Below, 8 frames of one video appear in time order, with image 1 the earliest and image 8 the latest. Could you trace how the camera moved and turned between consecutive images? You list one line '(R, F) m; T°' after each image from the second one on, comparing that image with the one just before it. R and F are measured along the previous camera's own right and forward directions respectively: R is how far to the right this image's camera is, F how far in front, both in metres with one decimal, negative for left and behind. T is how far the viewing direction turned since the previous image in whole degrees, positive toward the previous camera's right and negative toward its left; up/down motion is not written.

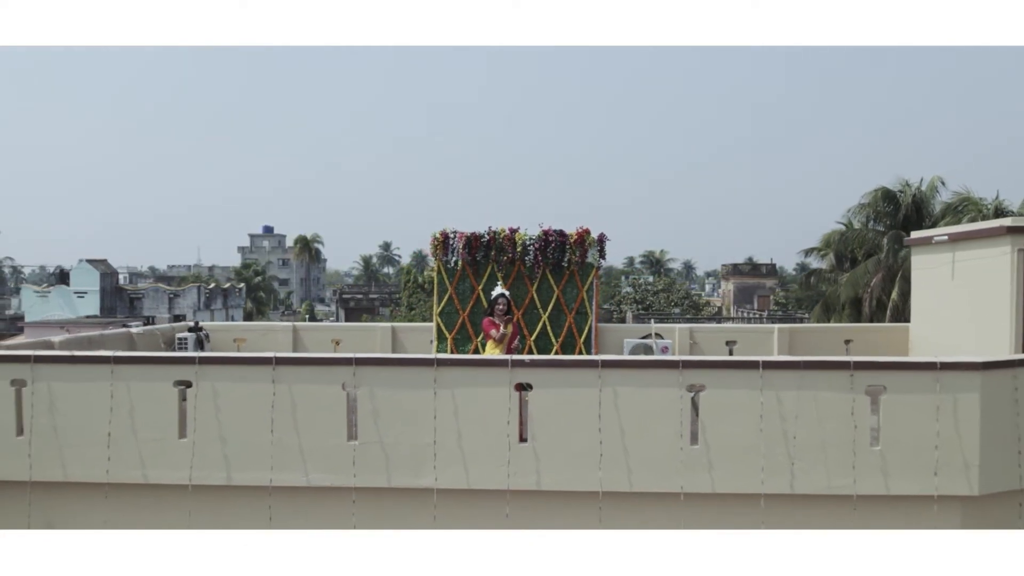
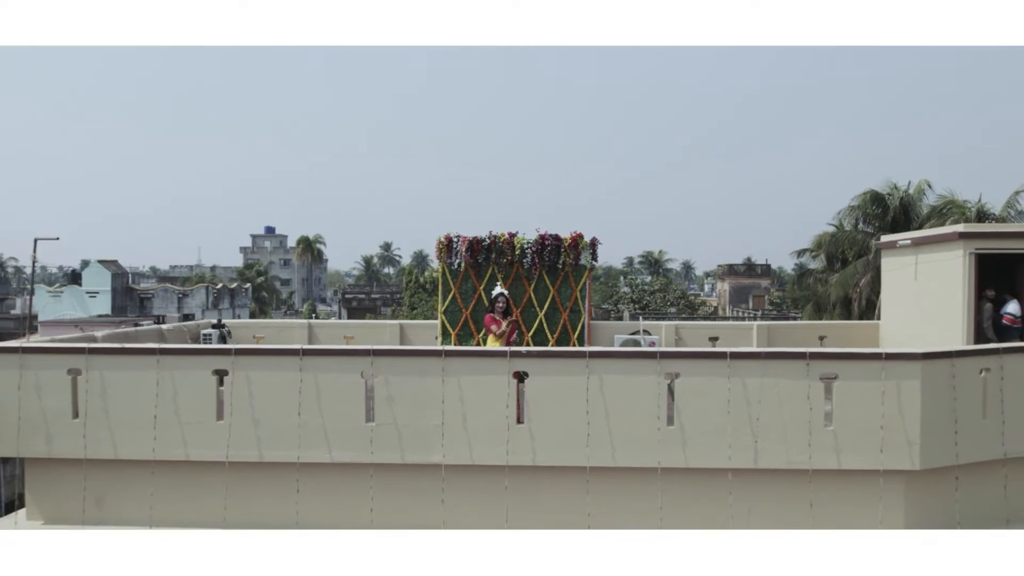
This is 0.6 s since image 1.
(0.0, -0.9) m; 0°
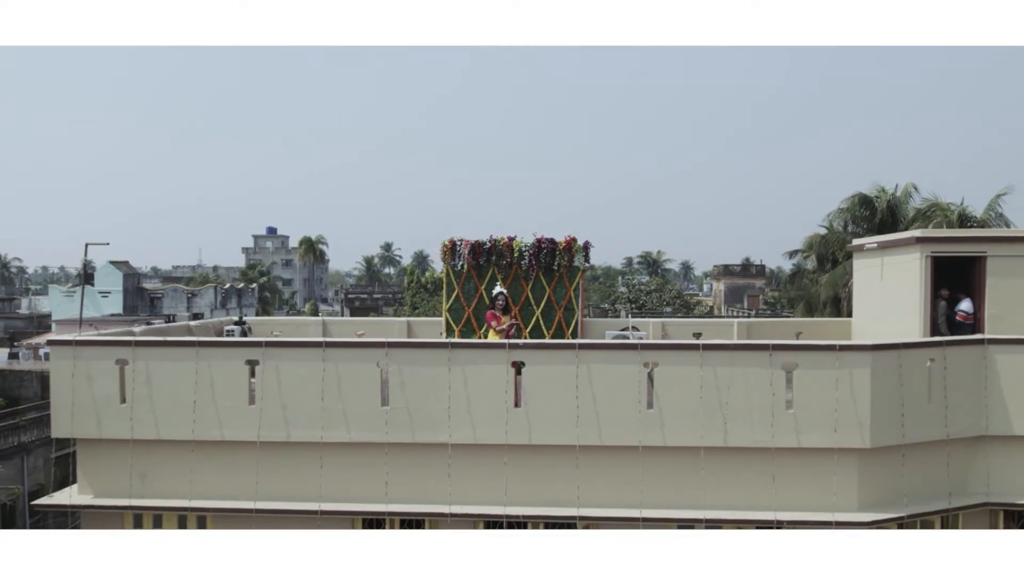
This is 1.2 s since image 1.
(0.0, -1.0) m; 0°
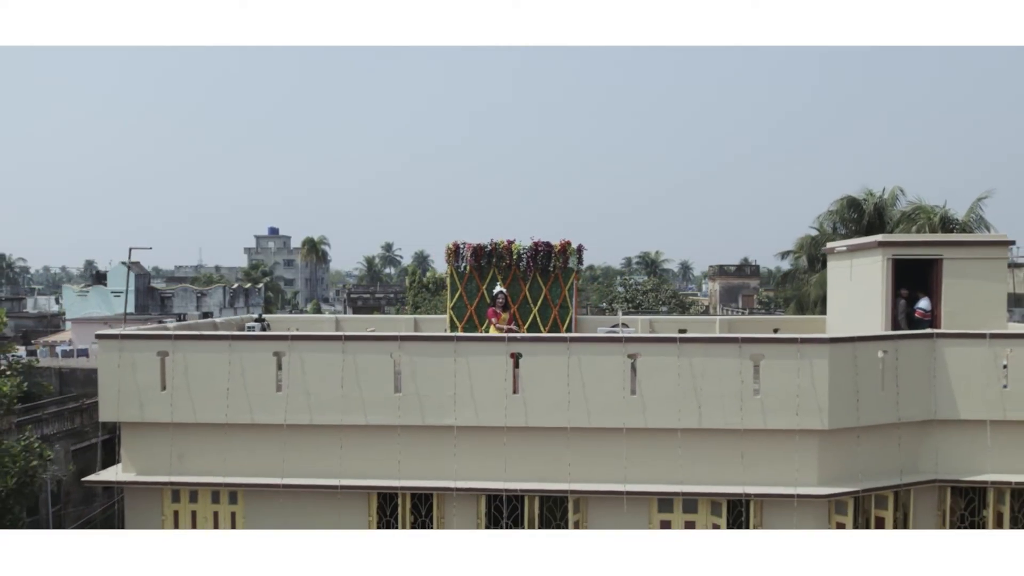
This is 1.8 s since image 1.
(0.0, -1.1) m; 0°
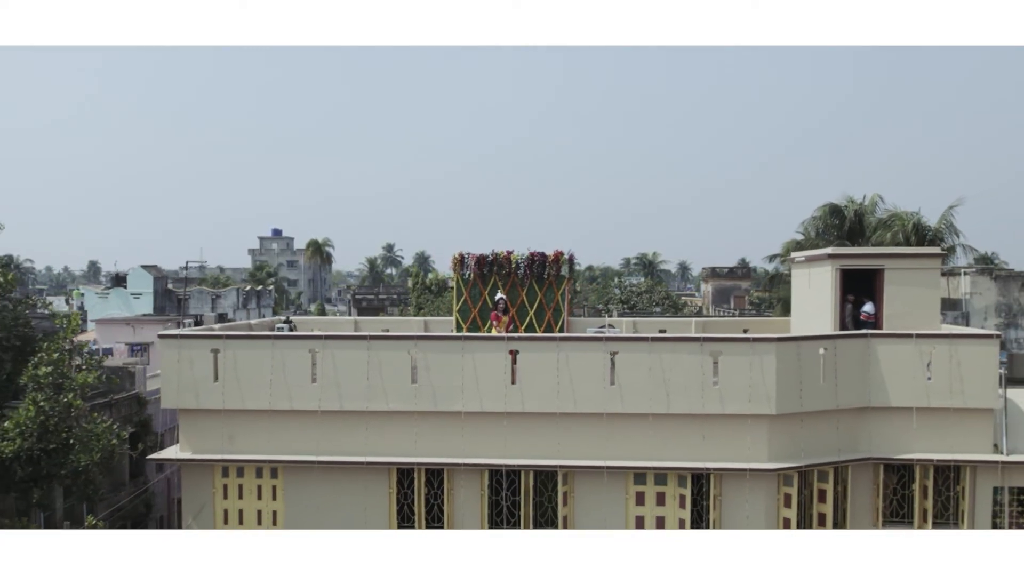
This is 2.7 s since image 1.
(0.0, -1.8) m; 0°
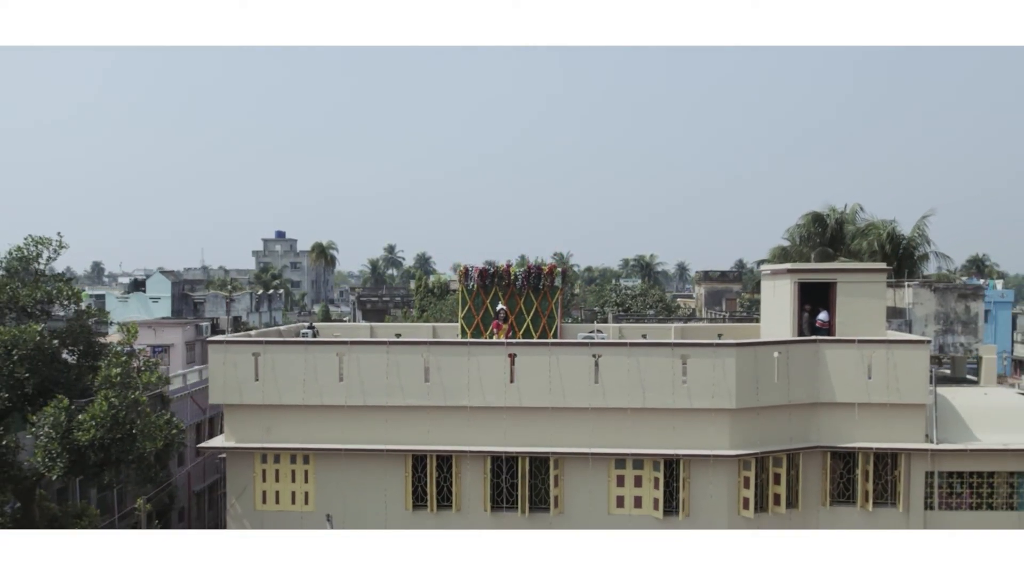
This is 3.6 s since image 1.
(0.0, -1.9) m; 0°
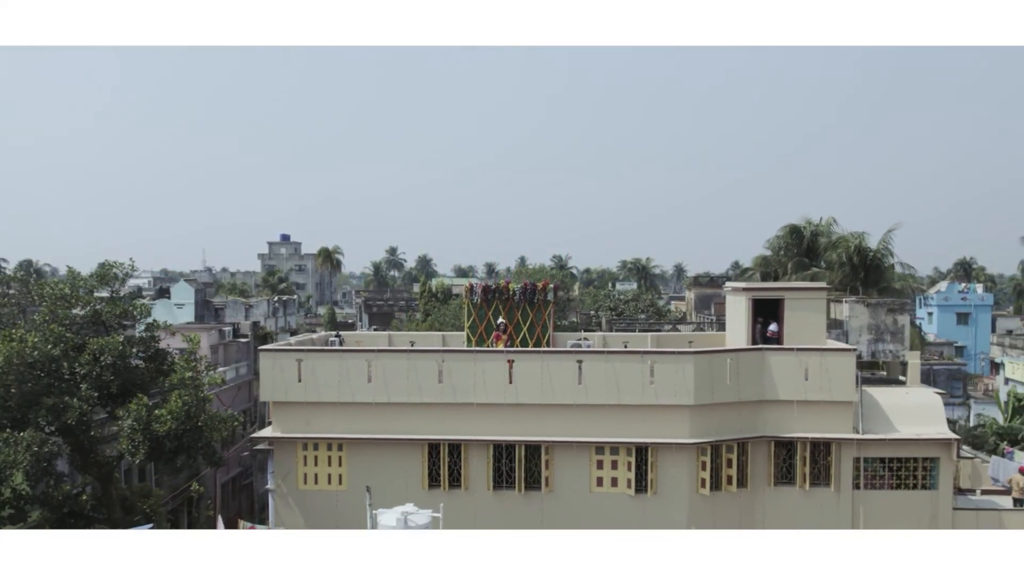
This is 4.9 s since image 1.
(0.0, -2.9) m; 0°
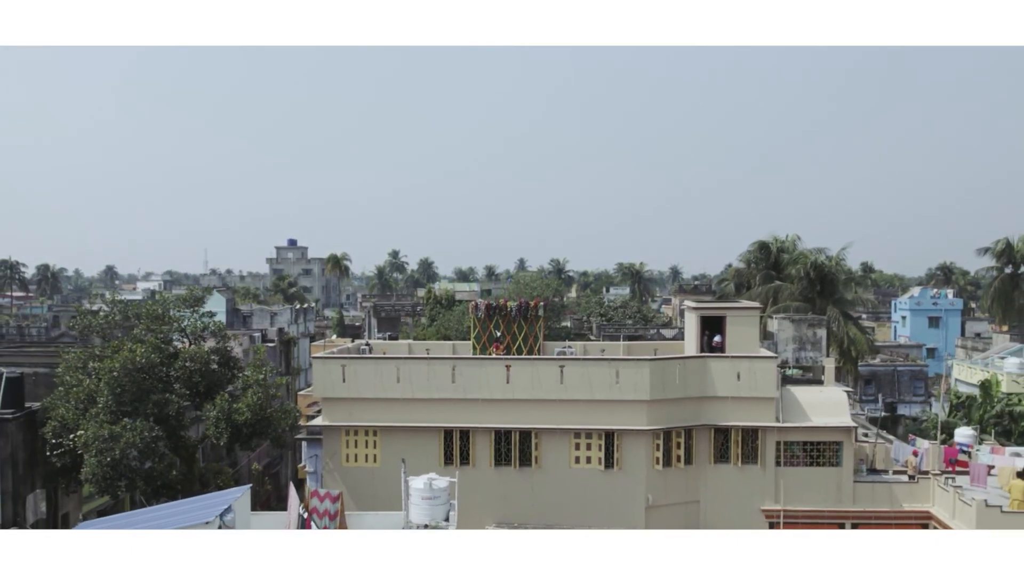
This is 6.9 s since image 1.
(+0.1, -4.7) m; 0°
